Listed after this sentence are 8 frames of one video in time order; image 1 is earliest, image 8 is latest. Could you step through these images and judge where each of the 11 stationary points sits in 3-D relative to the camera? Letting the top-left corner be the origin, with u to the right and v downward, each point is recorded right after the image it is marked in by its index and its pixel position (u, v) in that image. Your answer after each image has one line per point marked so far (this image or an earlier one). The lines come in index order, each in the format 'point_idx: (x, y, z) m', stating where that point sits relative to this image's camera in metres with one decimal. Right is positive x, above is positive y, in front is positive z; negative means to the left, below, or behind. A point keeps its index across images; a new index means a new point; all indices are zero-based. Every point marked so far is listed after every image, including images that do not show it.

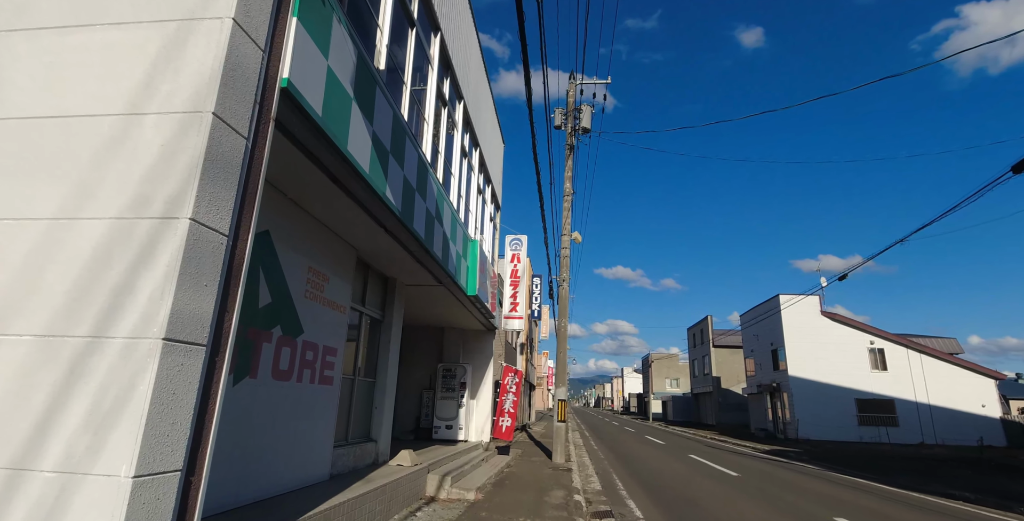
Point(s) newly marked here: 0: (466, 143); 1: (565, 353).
0: (-1.0, +2.6, +11.4) m
1: (+1.6, -2.7, +15.3) m
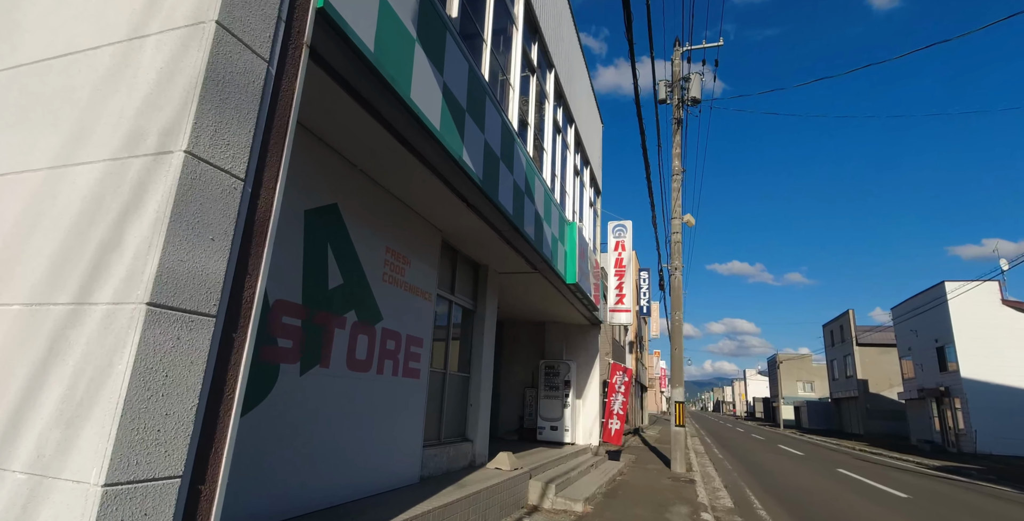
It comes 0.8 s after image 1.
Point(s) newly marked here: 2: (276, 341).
0: (+0.9, +2.8, +10.5) m
1: (+4.4, -2.3, +13.8) m
2: (-1.7, -0.6, +3.8) m
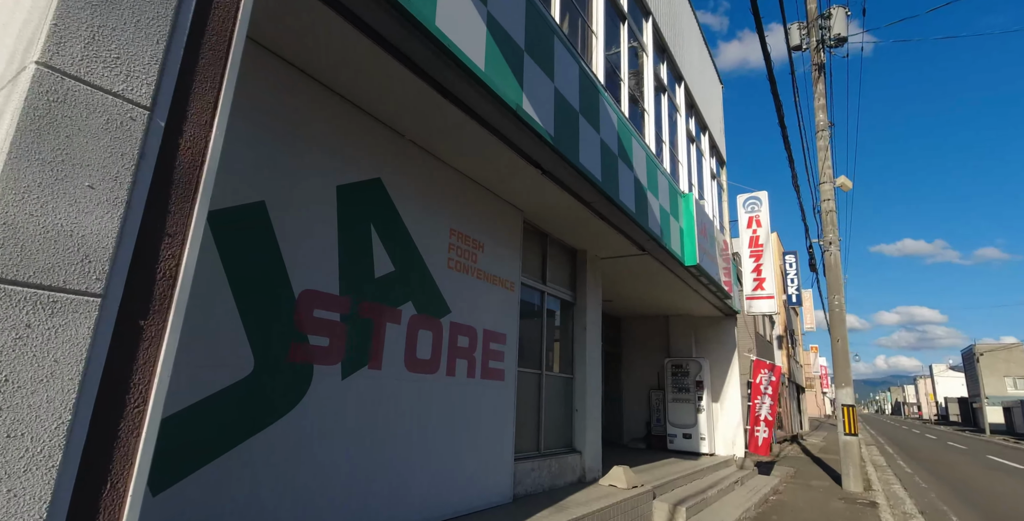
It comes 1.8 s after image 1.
0: (+2.7, +3.1, +9.2) m
1: (+7.2, -1.8, +11.5) m
2: (-1.3, -0.5, +3.2) m
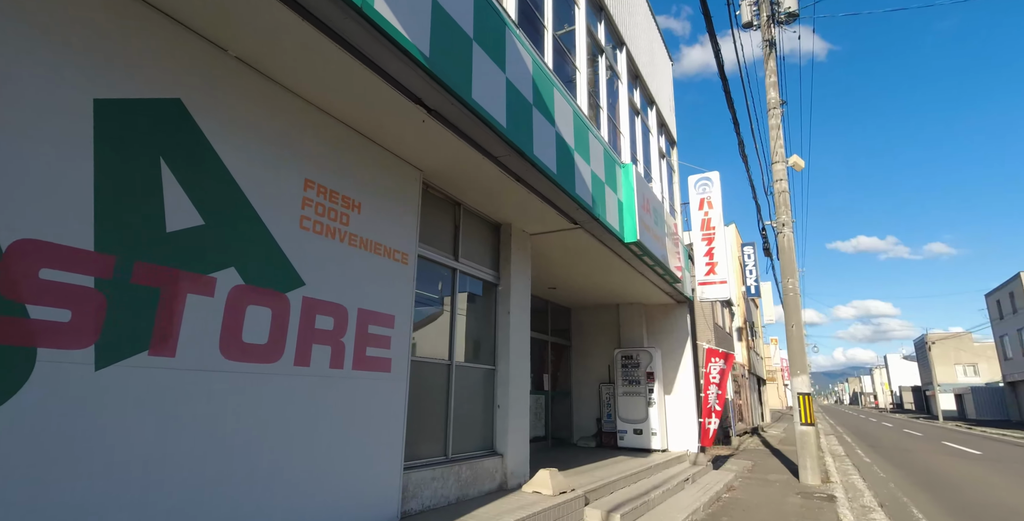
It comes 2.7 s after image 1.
0: (+1.5, +3.4, +8.4) m
1: (+6.0, -1.4, +11.0) m
2: (-2.0, -0.2, +2.2) m
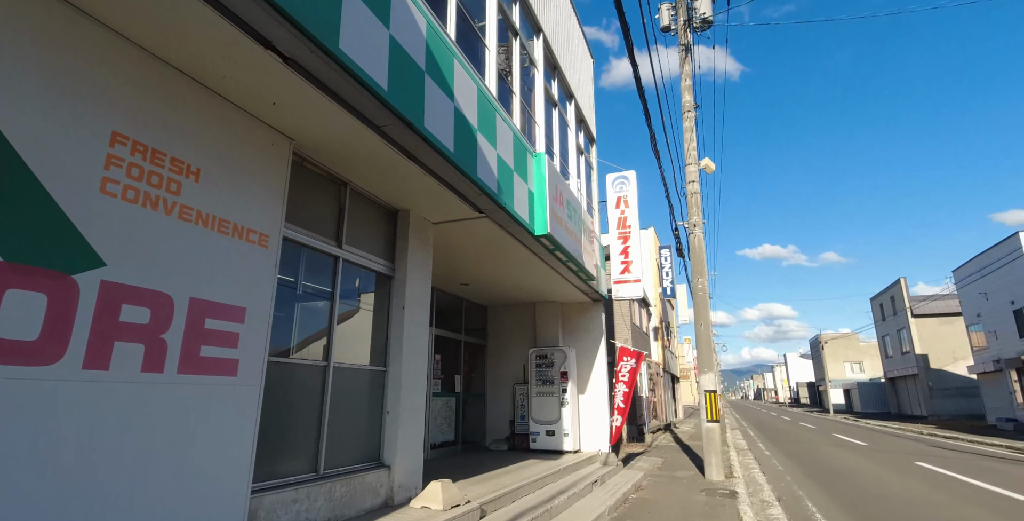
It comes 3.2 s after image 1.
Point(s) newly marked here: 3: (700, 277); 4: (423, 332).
0: (+0.1, +3.5, +8.0) m
1: (+4.1, -1.4, +11.1) m
2: (-2.6, -0.1, +1.4) m
3: (+4.0, -0.3, +11.3) m
4: (-1.0, -0.8, +5.8) m
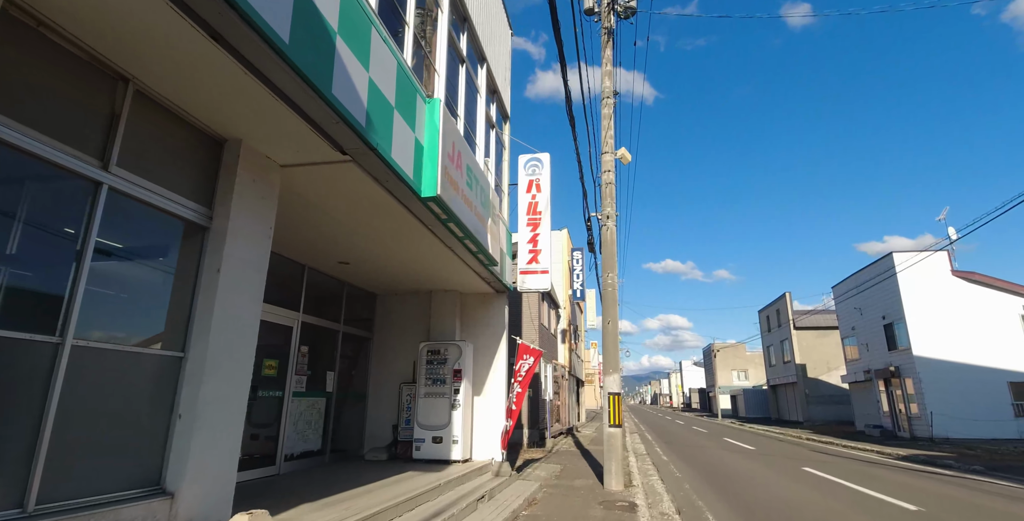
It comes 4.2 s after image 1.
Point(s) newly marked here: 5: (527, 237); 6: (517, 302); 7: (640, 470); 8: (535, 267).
0: (-1.1, +3.9, +6.6) m
1: (+2.0, -1.3, +10.3) m
2: (-3.0, +0.4, -0.3) m
3: (+2.0, -0.2, +10.5) m
4: (-2.1, -0.4, +4.3) m
5: (+0.3, +0.5, +10.4) m
6: (+0.2, -1.4, +16.8) m
7: (+3.1, -5.0, +12.6) m
8: (+0.5, -0.1, +10.4) m
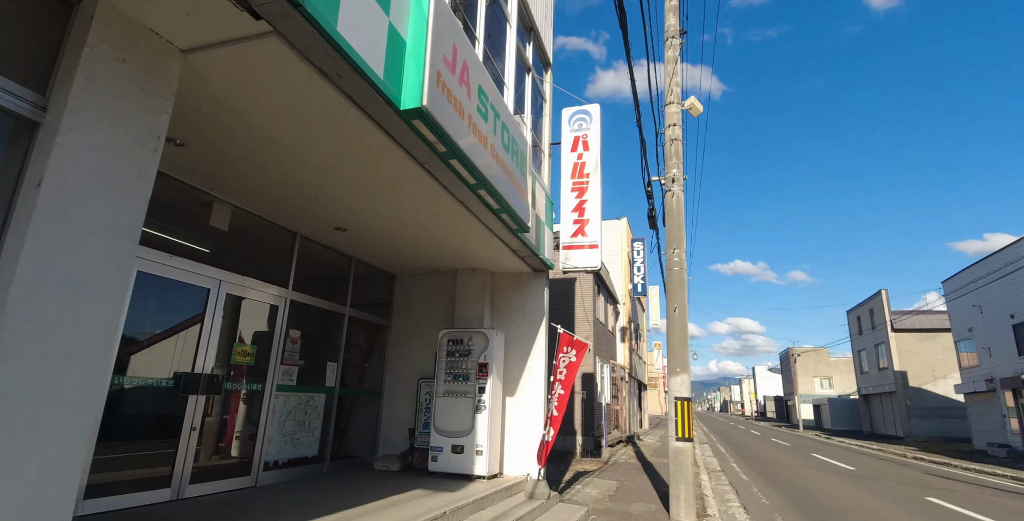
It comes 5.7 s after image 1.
0: (-0.9, +4.3, +5.0) m
1: (+2.7, -0.8, +8.3) m
2: (-3.5, +0.9, -1.7) m
3: (+2.6, +0.2, +8.4) m
4: (-2.1, +0.1, +2.8) m
5: (+1.0, +0.9, +8.6) m
6: (+1.6, -0.9, +14.9) m
7: (+4.0, -4.6, +10.4) m
8: (+1.1, +0.3, +8.5) m
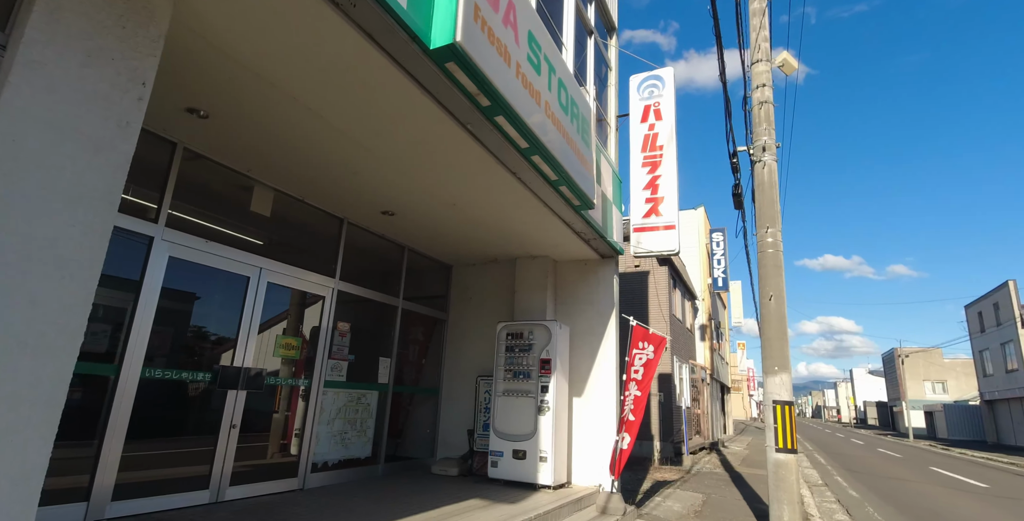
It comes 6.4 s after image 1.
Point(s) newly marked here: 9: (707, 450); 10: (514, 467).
0: (-0.5, +4.5, +4.4) m
1: (+3.6, -0.6, +7.1) m
2: (-3.9, +1.0, -1.9) m
3: (+3.6, +0.5, +7.3) m
4: (-1.9, +0.2, +2.3) m
5: (+1.9, +1.1, +7.7) m
6: (+3.4, -0.7, +13.8) m
7: (+5.3, -4.3, +9.0) m
8: (+2.1, +0.5, +7.5) m
9: (+6.3, -6.1, +16.9) m
10: (0.0, -2.5, +6.5) m
